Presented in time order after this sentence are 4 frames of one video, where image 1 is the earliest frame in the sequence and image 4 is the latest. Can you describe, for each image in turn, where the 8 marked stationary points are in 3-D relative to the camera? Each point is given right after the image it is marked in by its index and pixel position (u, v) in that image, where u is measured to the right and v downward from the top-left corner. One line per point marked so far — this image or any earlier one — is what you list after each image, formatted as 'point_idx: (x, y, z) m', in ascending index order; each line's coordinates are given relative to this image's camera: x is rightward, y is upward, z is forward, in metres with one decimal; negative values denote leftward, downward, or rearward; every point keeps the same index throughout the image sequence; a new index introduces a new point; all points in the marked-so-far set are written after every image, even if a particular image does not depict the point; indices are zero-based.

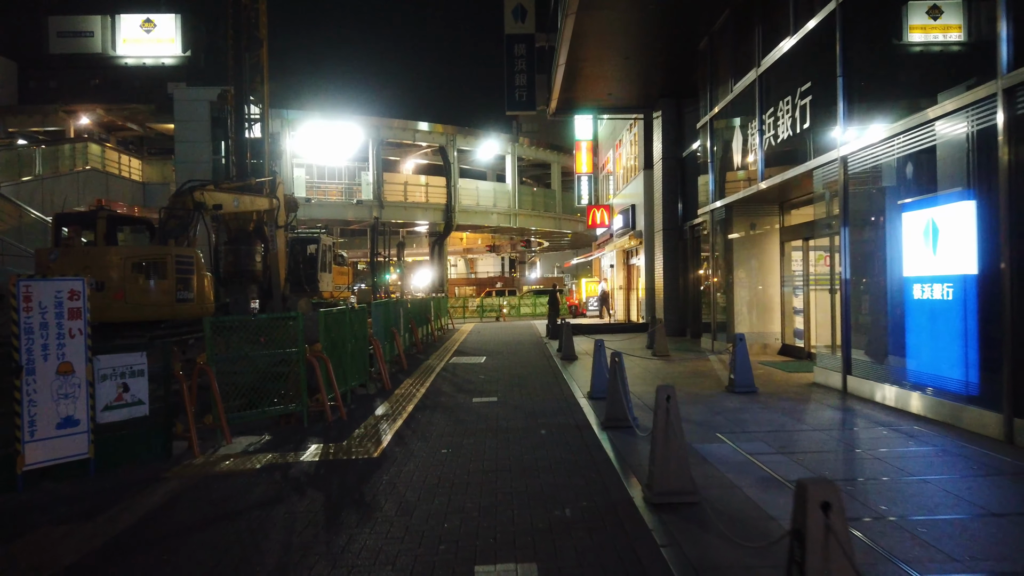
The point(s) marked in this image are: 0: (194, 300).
0: (-6.5, -0.2, +15.1) m
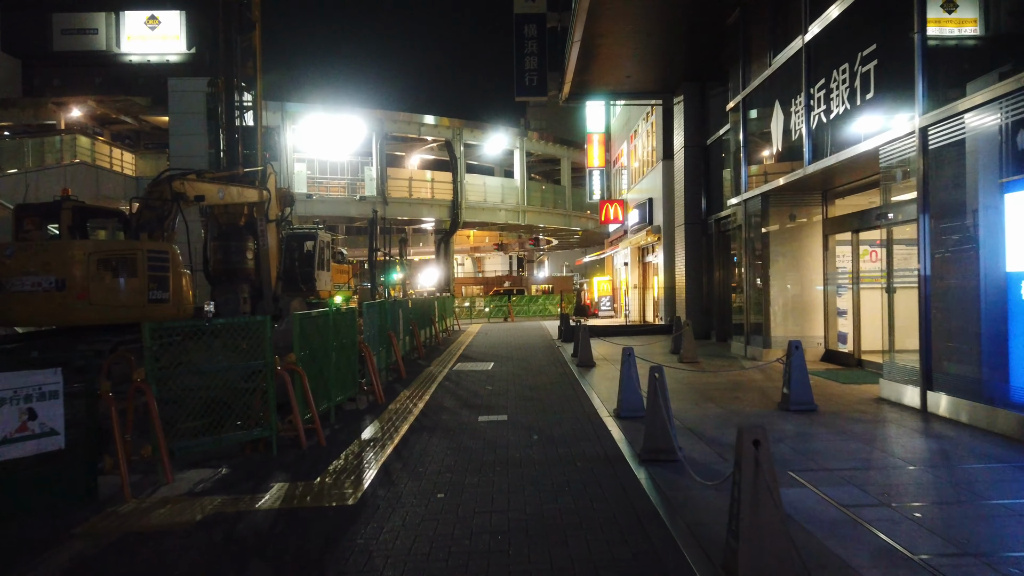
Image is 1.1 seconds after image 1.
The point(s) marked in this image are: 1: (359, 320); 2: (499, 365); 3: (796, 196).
0: (-6.3, -0.2, +13.6) m
1: (-2.4, -0.5, +11.3) m
2: (-0.2, -1.6, +14.7) m
3: (+5.5, +1.8, +14.0) m
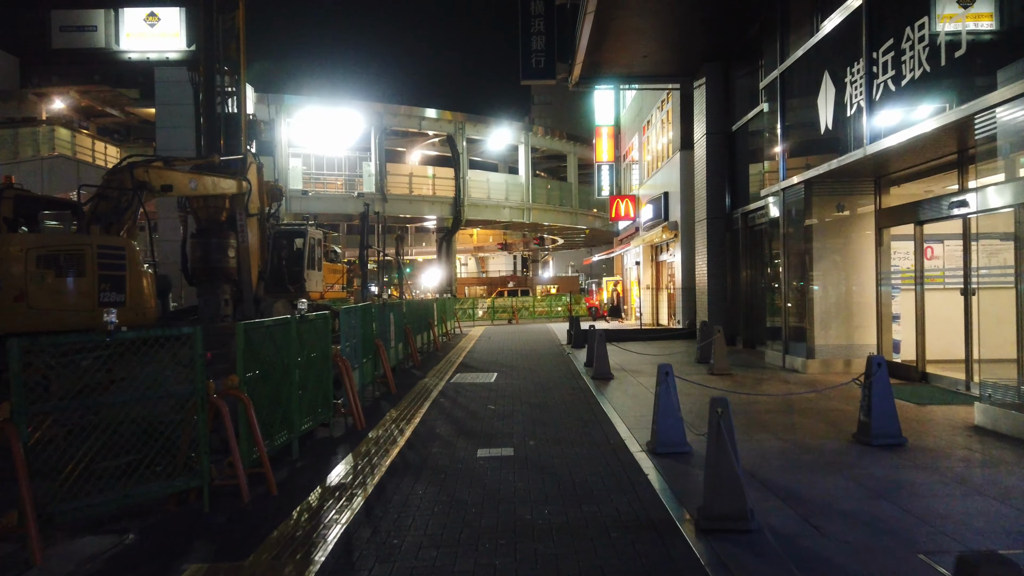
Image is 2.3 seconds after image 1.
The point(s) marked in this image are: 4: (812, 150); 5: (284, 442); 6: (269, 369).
0: (-6.2, -0.2, +11.9) m
1: (-2.3, -0.5, +9.6) m
2: (-0.1, -1.6, +12.9) m
3: (+5.6, +1.8, +12.2) m
4: (+5.2, +2.4, +12.7) m
5: (-2.1, -1.4, +6.8) m
6: (-2.1, -0.7, +6.4) m
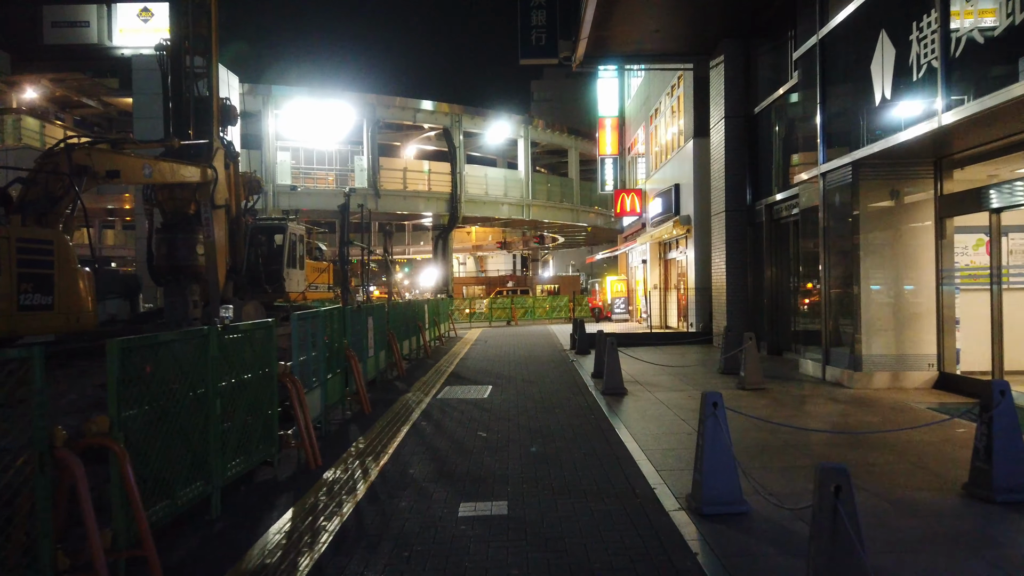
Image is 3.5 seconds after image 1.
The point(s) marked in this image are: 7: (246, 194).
0: (-6.3, -0.2, +10.1) m
1: (-2.3, -0.5, +7.8) m
2: (-0.2, -1.6, +11.2) m
3: (+5.5, +1.8, +10.5) m
4: (+5.2, +2.4, +11.0) m
5: (-2.2, -1.4, +5.0) m
6: (-2.2, -0.7, +4.7) m
7: (-7.2, +2.5, +19.6) m
